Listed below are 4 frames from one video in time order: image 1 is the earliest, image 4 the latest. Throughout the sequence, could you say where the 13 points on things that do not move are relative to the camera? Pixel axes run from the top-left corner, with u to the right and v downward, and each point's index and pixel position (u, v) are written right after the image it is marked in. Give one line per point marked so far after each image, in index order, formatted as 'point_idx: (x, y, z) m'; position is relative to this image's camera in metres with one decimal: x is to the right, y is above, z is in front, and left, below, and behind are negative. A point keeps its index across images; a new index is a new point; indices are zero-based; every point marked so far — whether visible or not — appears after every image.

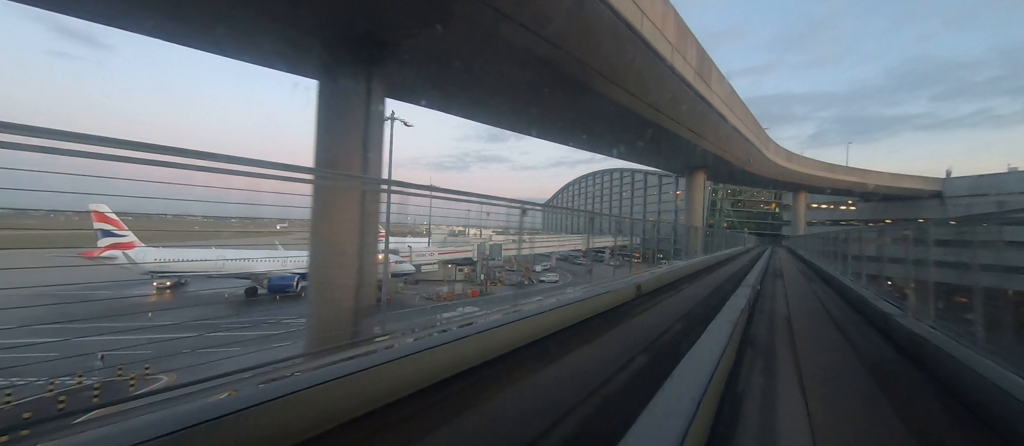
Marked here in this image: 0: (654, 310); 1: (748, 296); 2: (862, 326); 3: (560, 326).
0: (+3.6, -2.2, +7.9) m
1: (+6.4, -2.2, +8.5) m
2: (+7.7, -2.3, +6.9) m
3: (+0.9, -1.8, +5.4) m
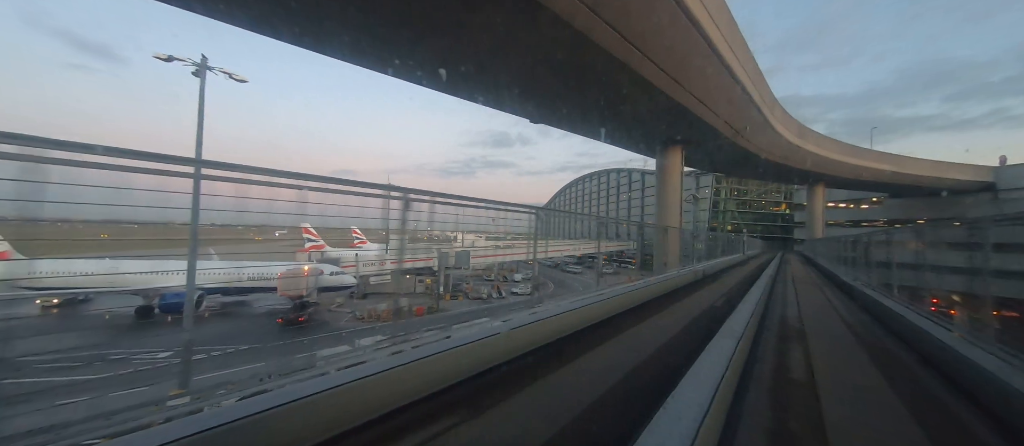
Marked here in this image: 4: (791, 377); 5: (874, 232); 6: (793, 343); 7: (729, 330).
0: (+3.2, -2.3, +7.3) m
1: (+6.1, -2.2, +7.8) m
2: (+7.4, -2.3, +6.2) m
3: (+0.5, -1.9, +4.9) m
4: (+4.2, -2.2, +4.7) m
5: (+10.7, -0.3, +9.0) m
6: (+5.4, -2.3, +6.0) m
7: (+4.1, -2.0, +5.8) m
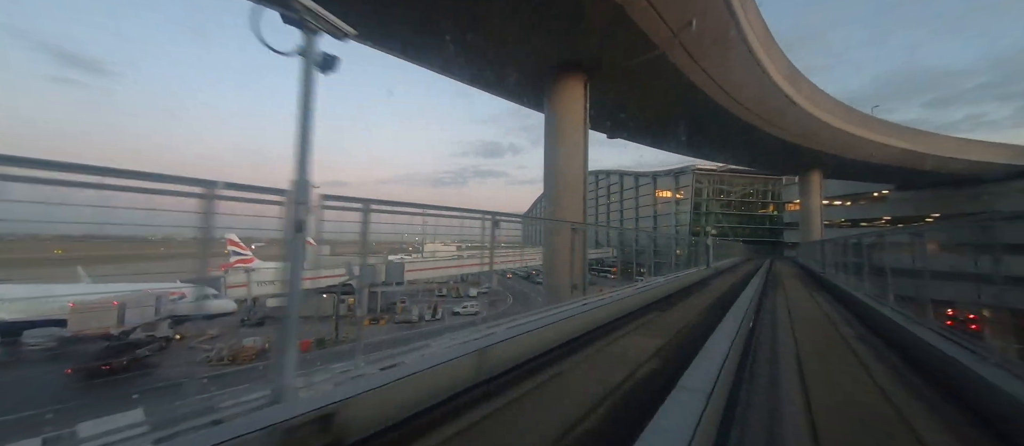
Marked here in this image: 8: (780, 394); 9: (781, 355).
0: (+2.6, -2.4, +6.6) m
1: (+5.4, -2.3, +7.2) m
2: (+6.8, -2.4, +5.6) m
3: (-0.1, -2.0, +4.2) m
4: (+3.6, -2.2, +4.1) m
5: (+10.0, -0.4, +8.6) m
6: (+4.8, -2.4, +5.4) m
7: (+3.4, -2.1, +5.2) m
8: (+3.4, -2.2, +4.0) m
9: (+4.9, -2.4, +5.6) m
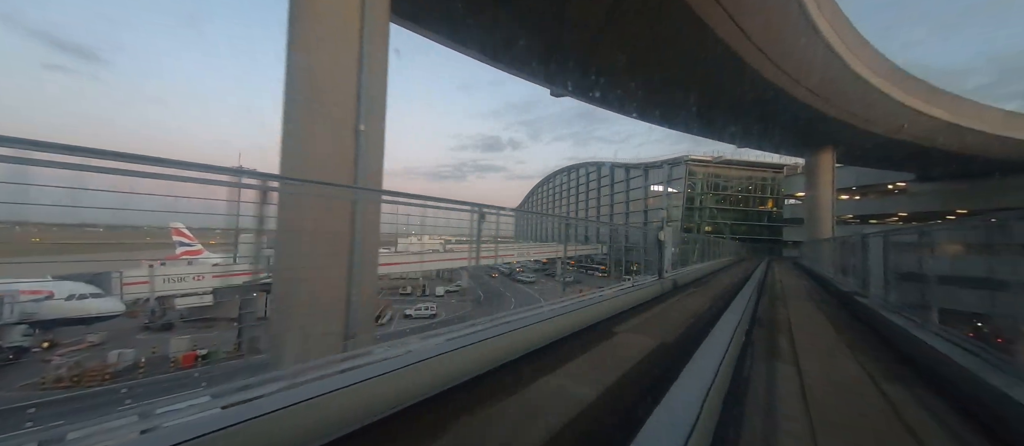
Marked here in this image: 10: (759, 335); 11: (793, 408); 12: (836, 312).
0: (+2.2, -2.3, +6.3) m
1: (+5.0, -2.2, +6.9) m
2: (+6.4, -2.3, +5.3) m
3: (-0.5, -1.9, +3.8) m
4: (+3.2, -2.2, +3.7) m
5: (+9.6, -0.3, +8.2) m
6: (+4.4, -2.3, +5.1) m
7: (+3.1, -2.0, +4.9) m
8: (+3.0, -2.1, +3.6) m
9: (+4.5, -2.3, +5.2) m
10: (+5.5, -2.5, +6.8) m
11: (+3.0, -2.1, +3.3) m
12: (+10.6, -2.7, +10.3) m
